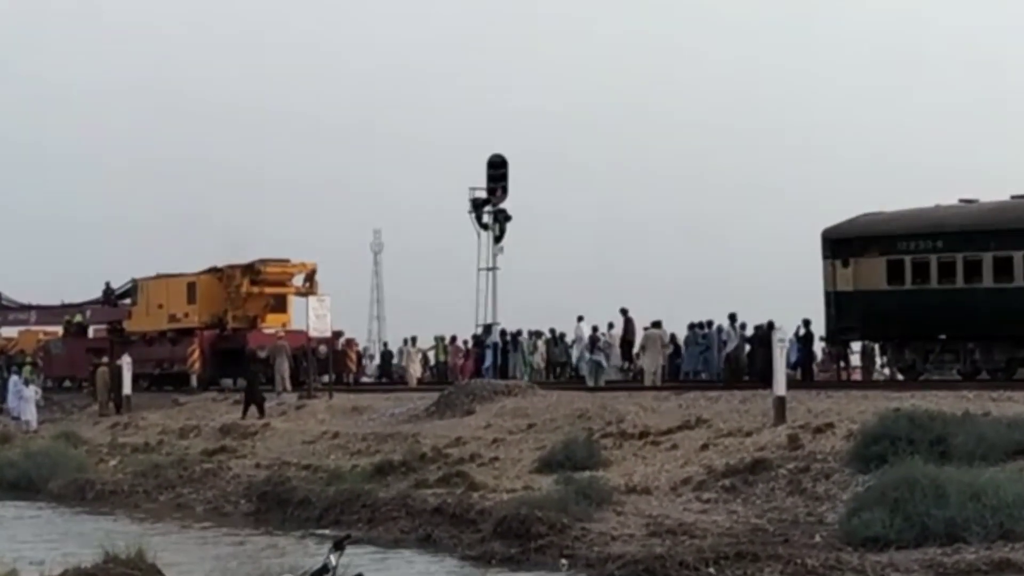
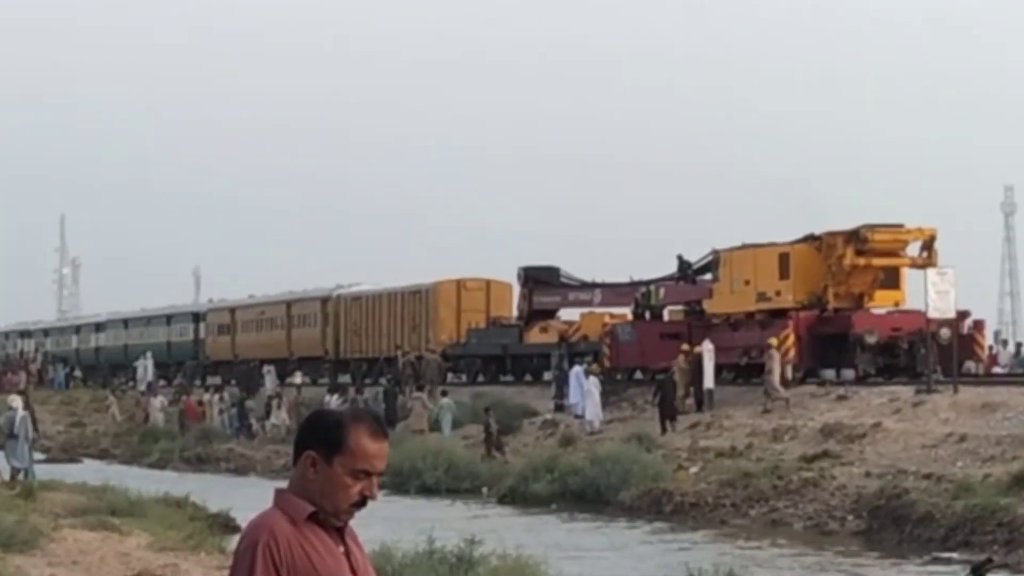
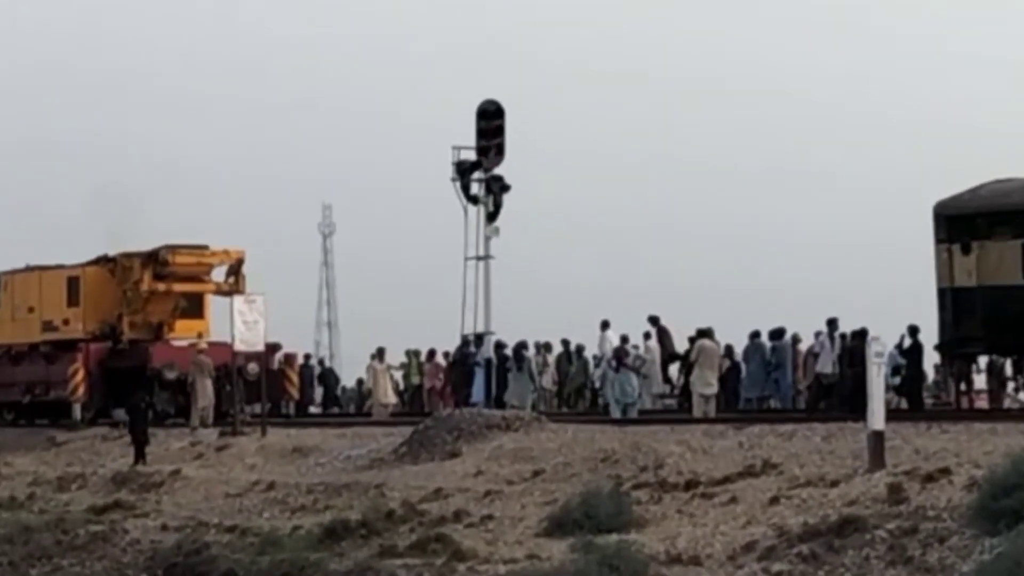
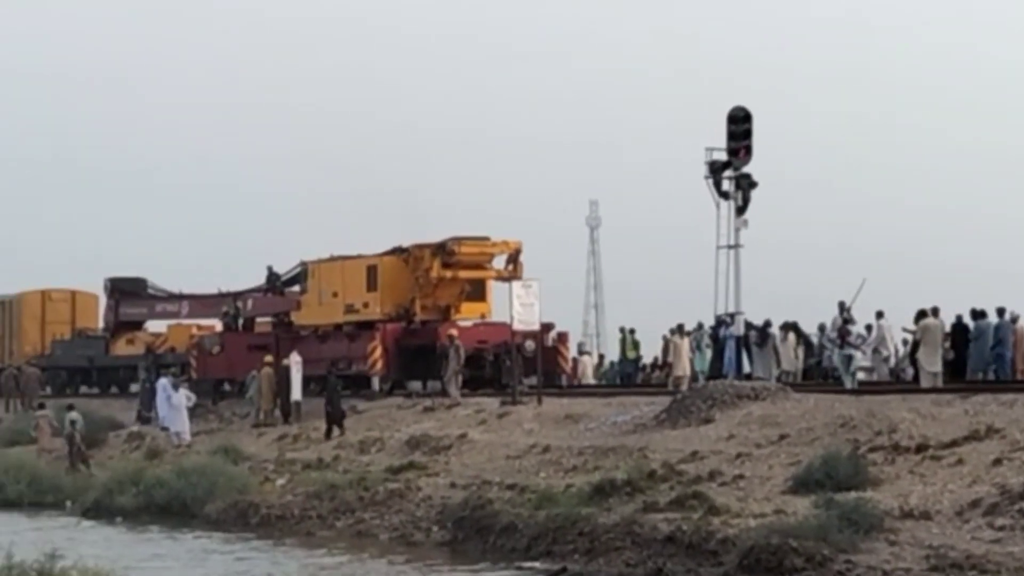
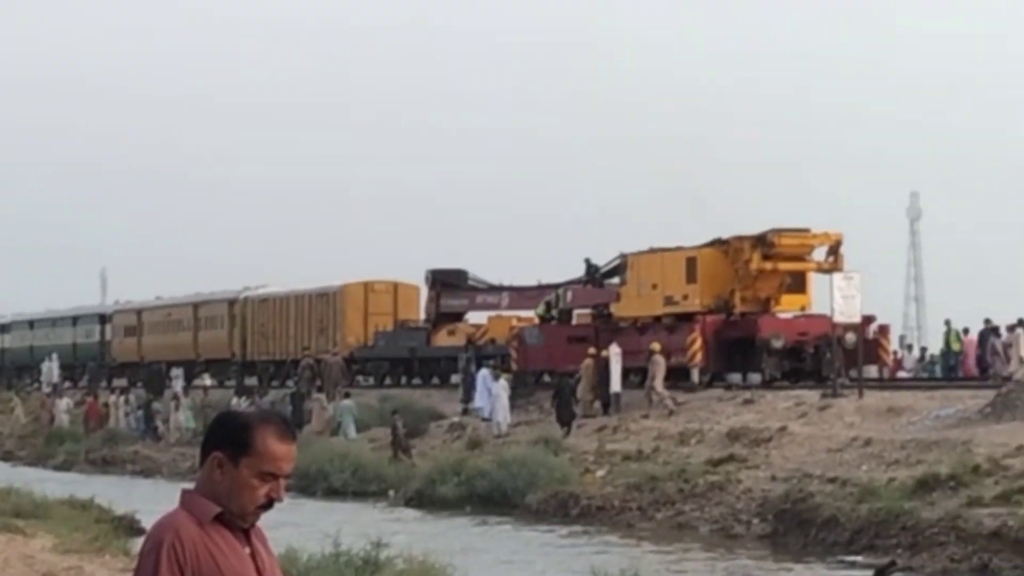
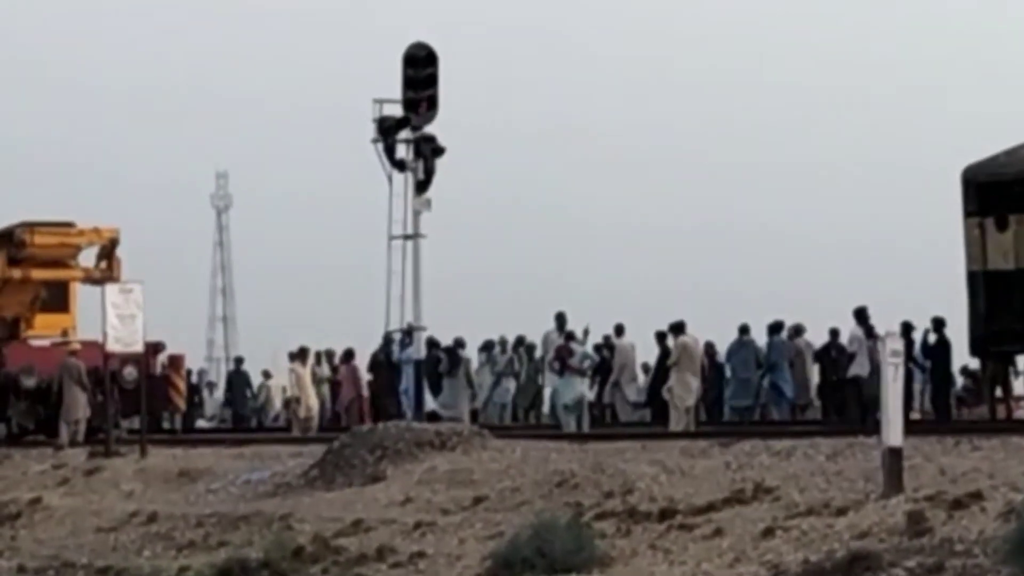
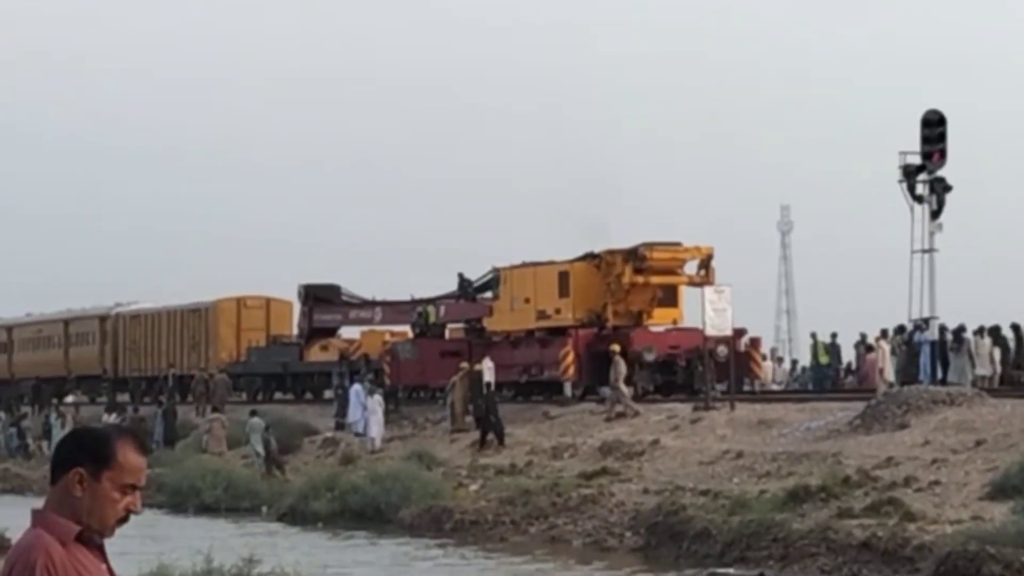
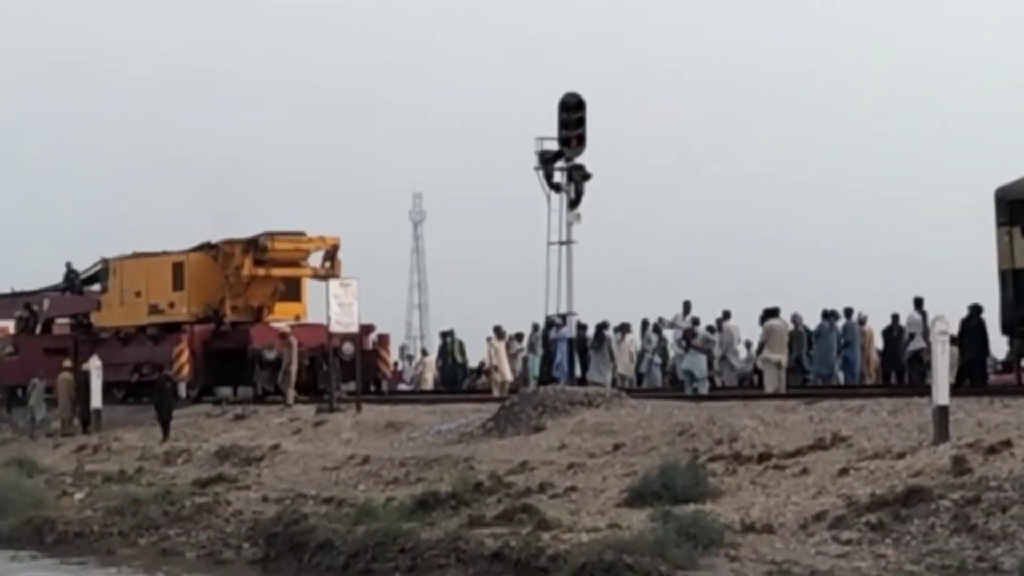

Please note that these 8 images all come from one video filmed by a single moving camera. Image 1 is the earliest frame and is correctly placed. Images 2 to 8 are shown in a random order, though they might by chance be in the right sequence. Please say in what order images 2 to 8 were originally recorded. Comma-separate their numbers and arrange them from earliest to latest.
3, 6, 8, 4, 7, 2, 5
